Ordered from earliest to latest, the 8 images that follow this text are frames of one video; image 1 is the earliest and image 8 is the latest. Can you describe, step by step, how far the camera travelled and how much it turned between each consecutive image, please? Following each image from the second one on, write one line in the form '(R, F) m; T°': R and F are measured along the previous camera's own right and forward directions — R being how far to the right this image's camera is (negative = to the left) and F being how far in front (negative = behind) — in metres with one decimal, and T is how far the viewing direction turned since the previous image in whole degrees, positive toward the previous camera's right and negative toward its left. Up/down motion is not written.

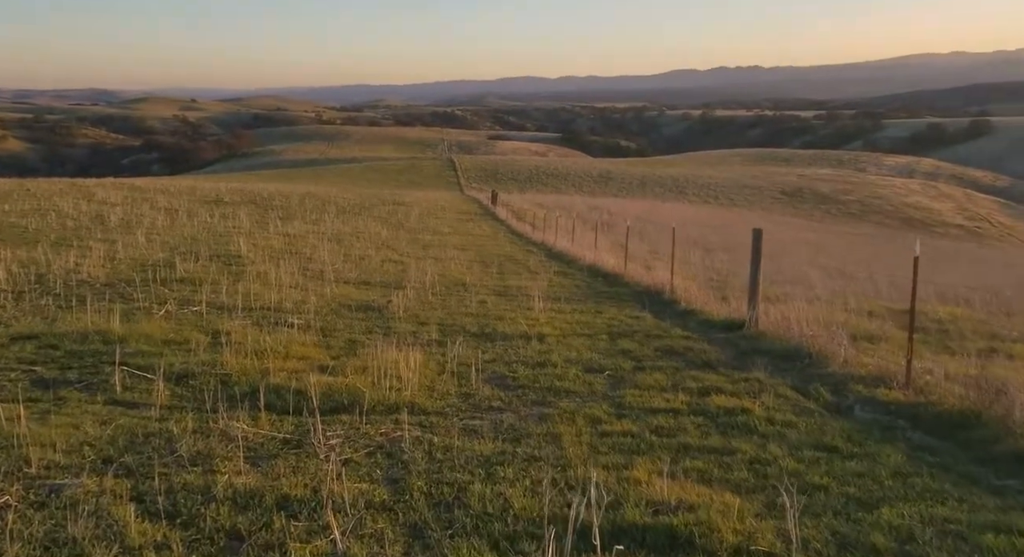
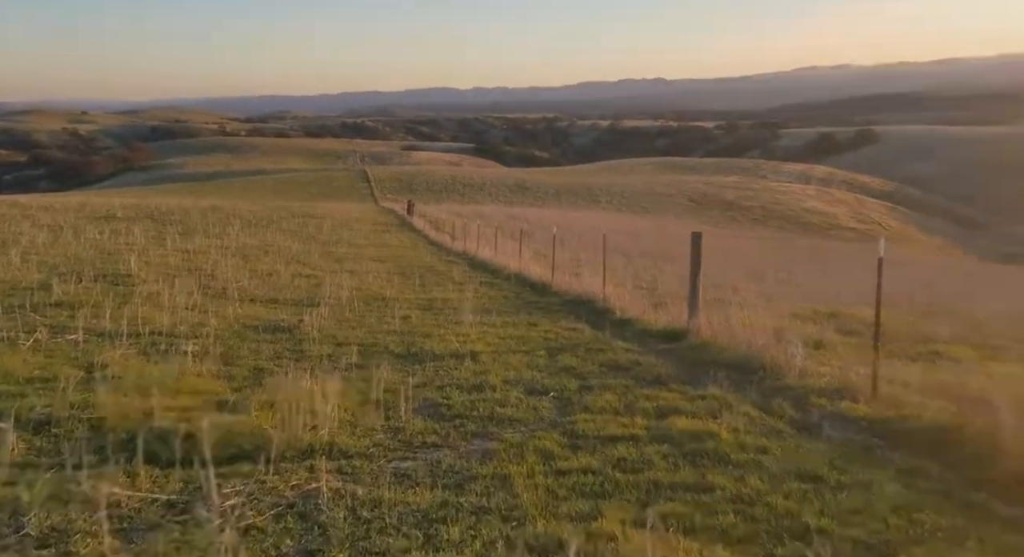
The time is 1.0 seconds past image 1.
(-0.1, +1.0) m; +5°
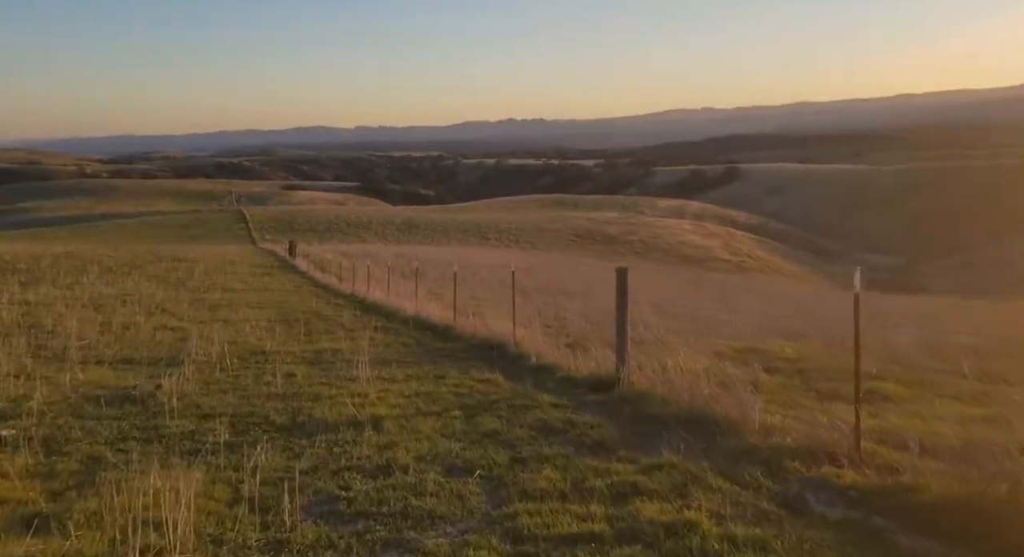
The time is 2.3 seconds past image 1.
(-0.2, +1.5) m; +7°
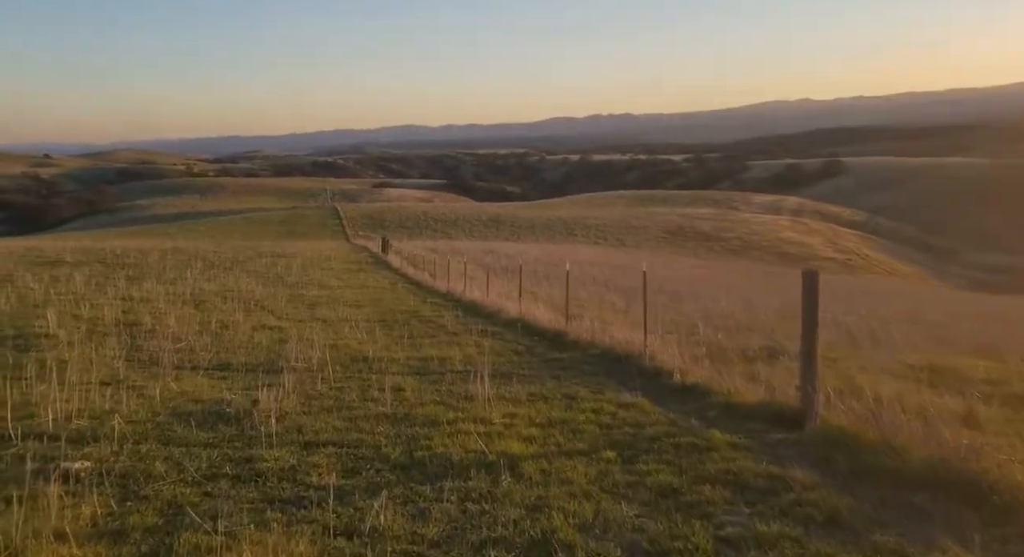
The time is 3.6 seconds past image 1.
(-0.6, +1.6) m; -6°
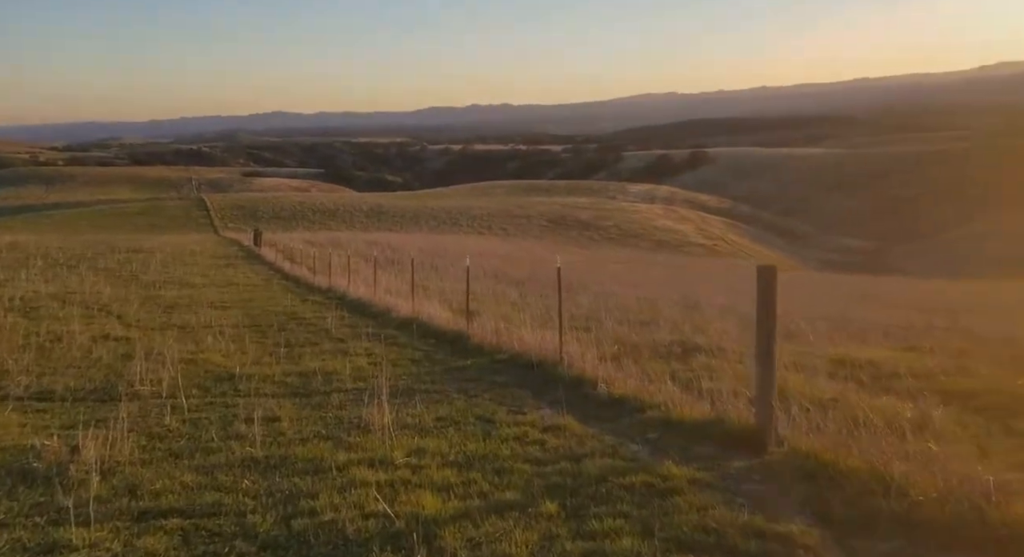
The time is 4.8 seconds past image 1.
(-0.2, +1.6) m; +8°
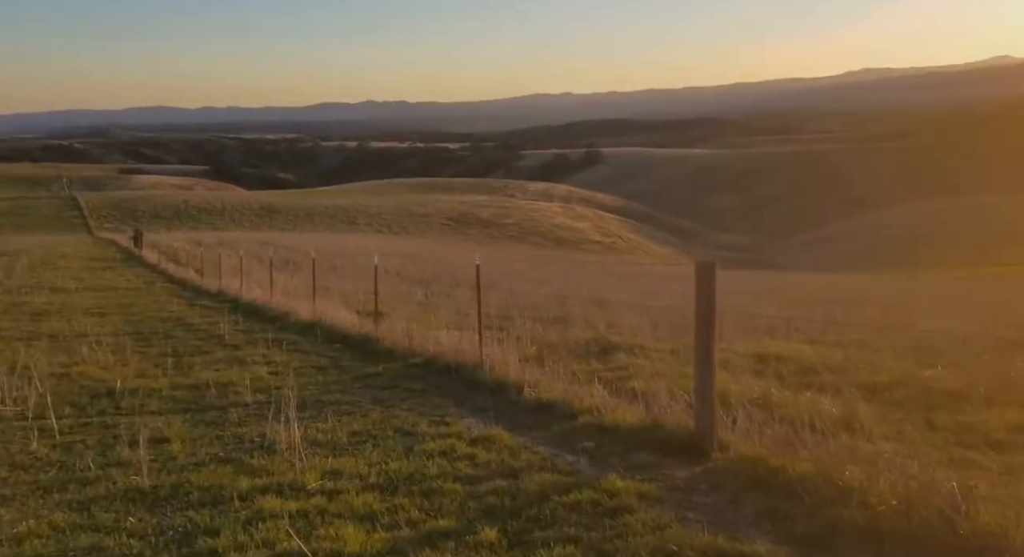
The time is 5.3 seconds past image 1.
(-0.2, +0.7) m; +6°
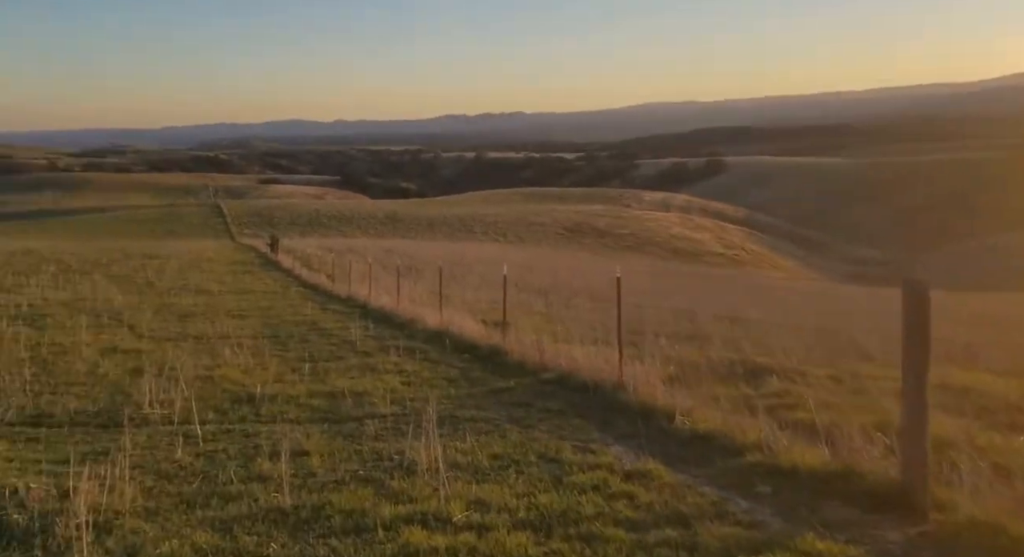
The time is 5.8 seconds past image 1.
(-0.3, +0.5) m; -7°
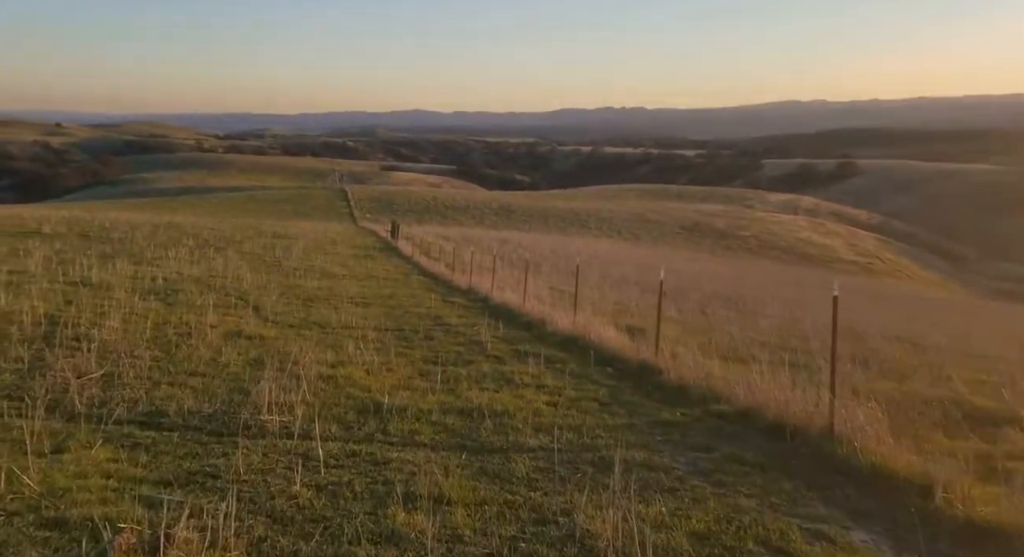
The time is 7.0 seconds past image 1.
(-0.6, +1.6) m; -7°
